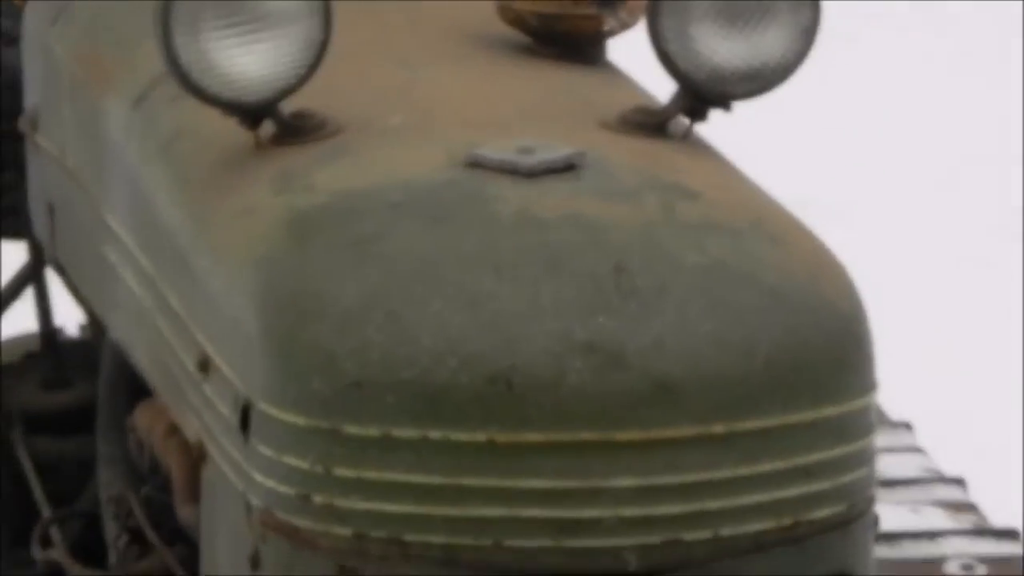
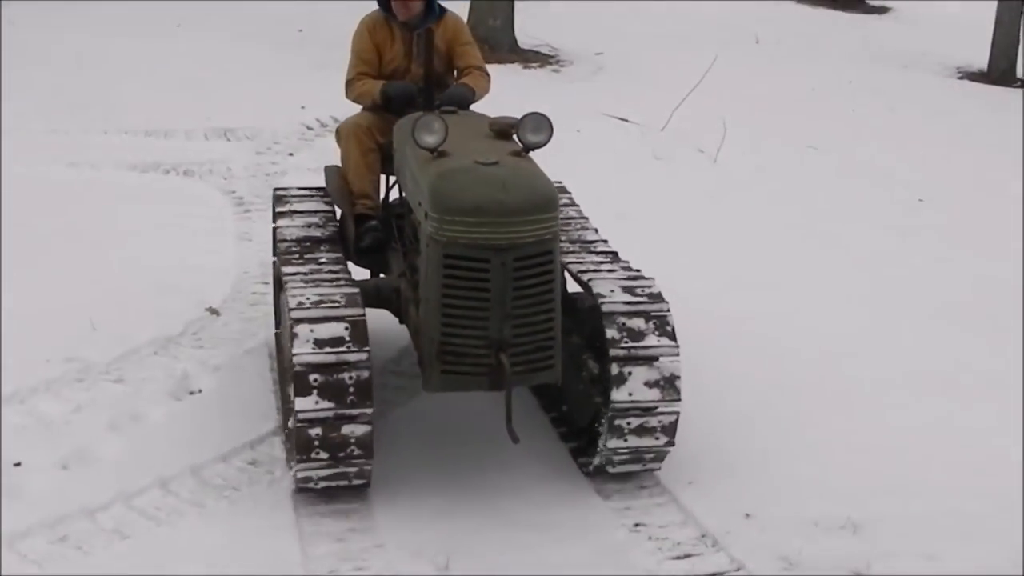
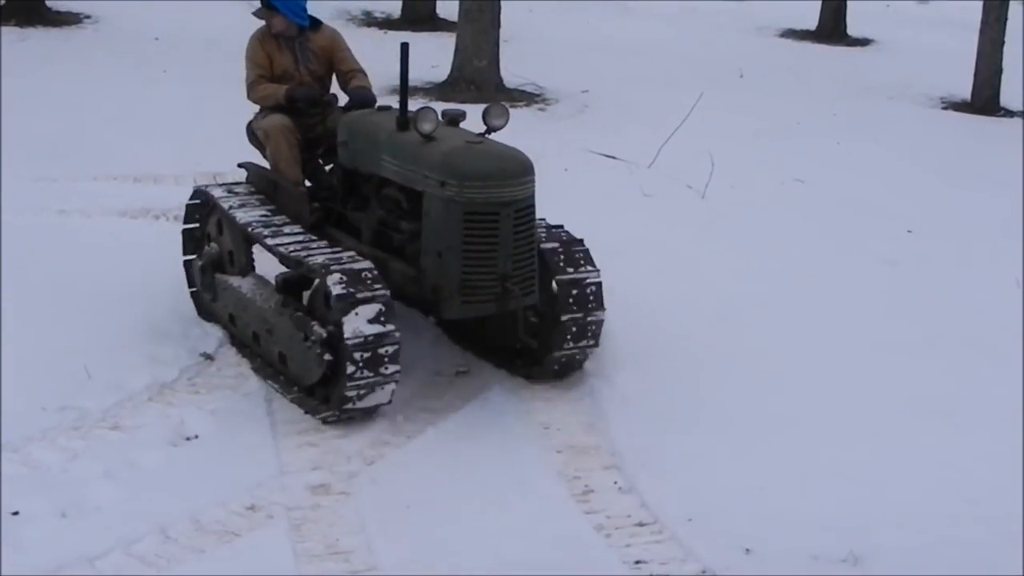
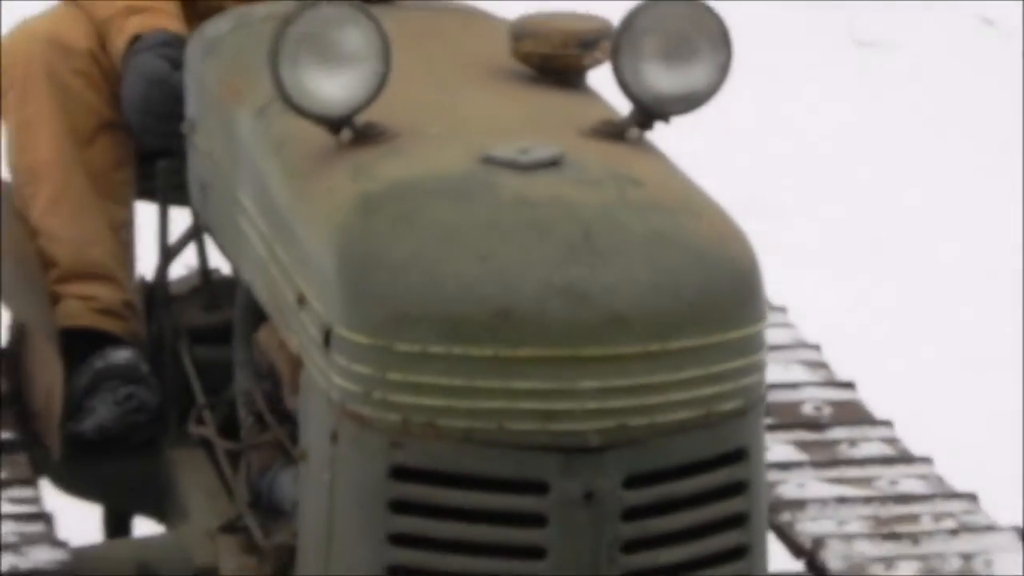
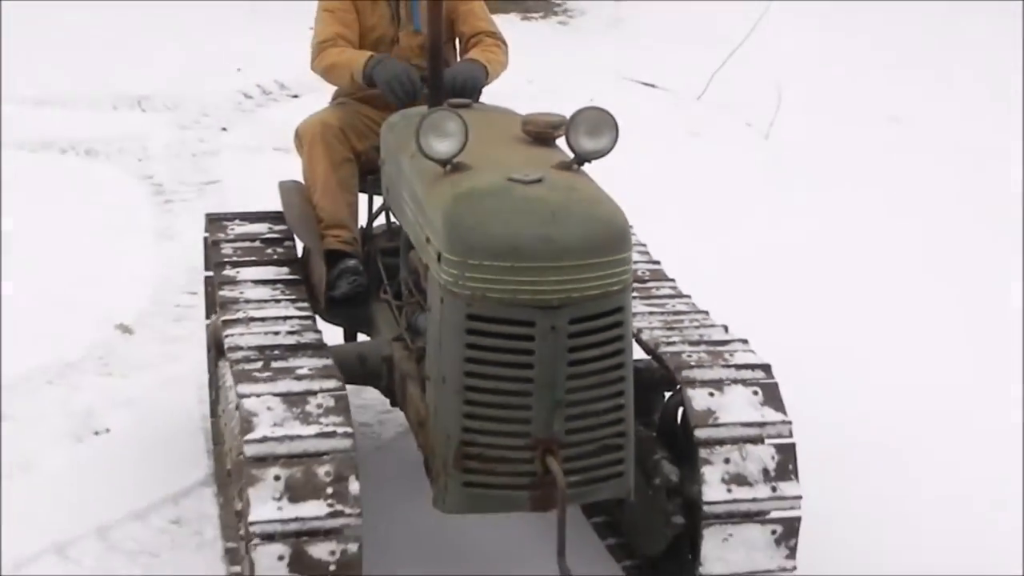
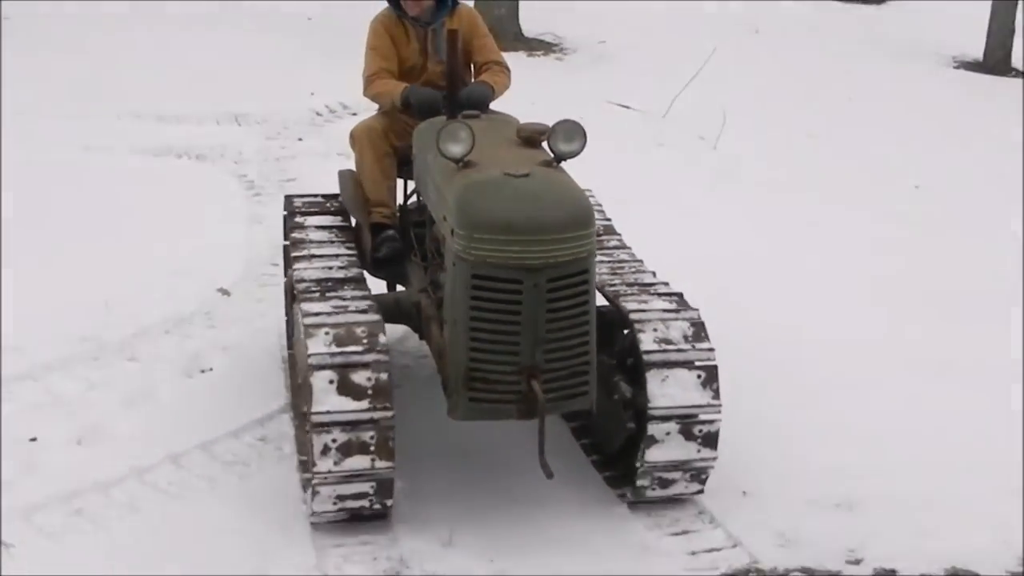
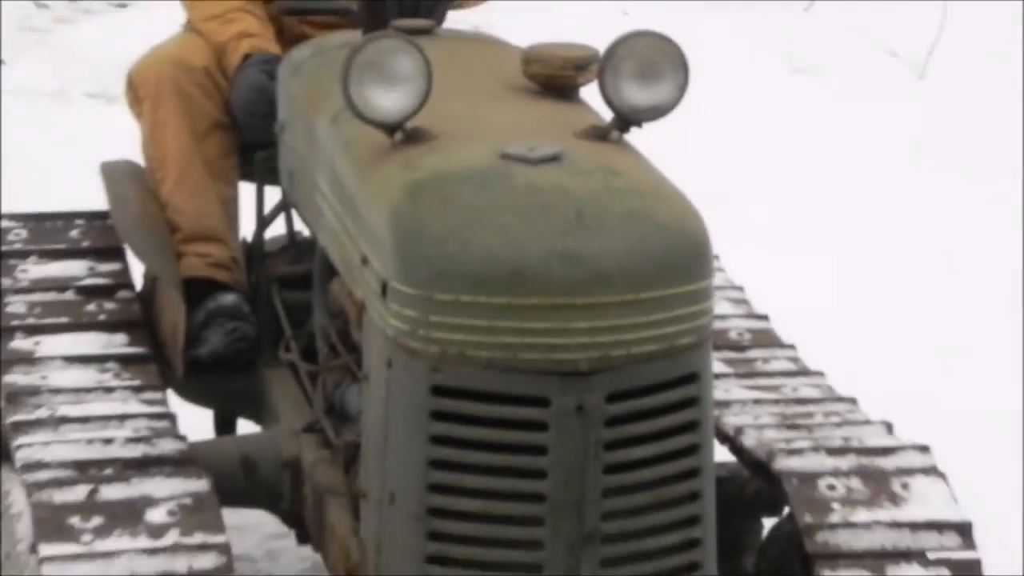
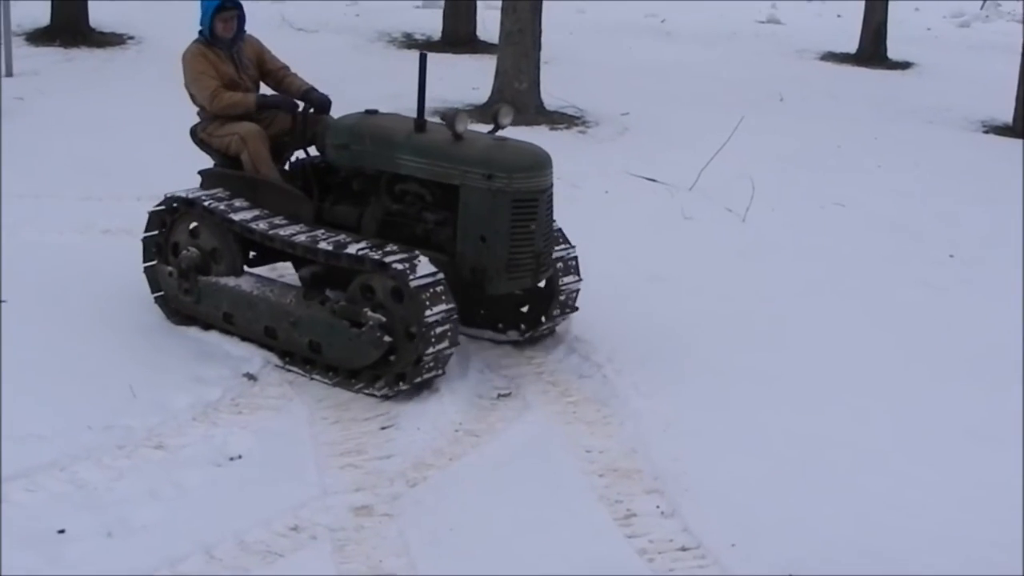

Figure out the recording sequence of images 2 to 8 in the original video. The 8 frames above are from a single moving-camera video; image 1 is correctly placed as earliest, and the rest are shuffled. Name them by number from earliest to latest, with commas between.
4, 7, 5, 6, 2, 3, 8
